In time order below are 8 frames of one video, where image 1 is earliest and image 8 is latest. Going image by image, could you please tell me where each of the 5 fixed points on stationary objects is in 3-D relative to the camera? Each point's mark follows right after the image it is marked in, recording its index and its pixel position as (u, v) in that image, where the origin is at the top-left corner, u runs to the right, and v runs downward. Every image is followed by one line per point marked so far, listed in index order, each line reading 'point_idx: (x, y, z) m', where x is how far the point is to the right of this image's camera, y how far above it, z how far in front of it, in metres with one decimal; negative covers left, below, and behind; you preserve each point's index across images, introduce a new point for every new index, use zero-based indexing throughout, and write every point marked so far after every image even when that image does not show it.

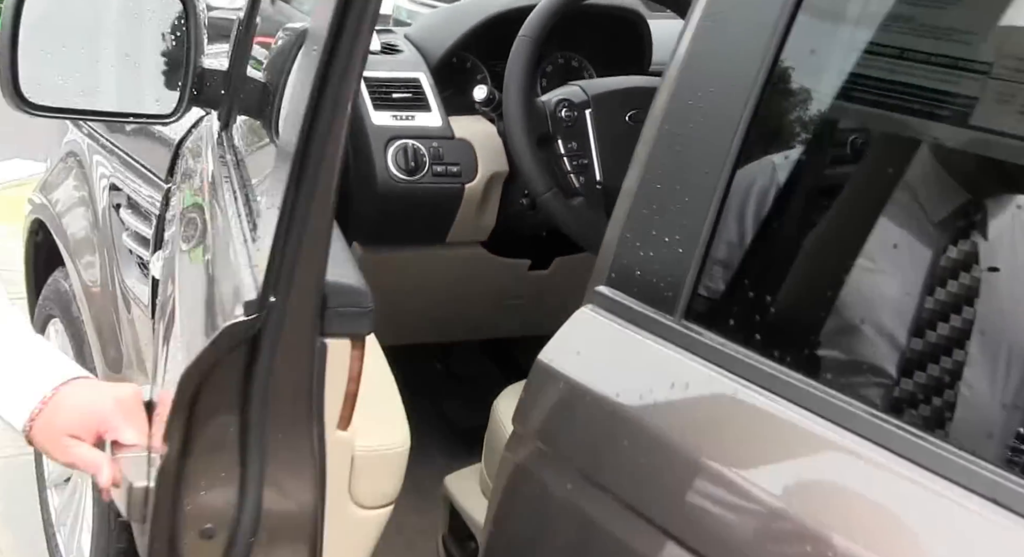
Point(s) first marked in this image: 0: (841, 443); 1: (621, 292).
0: (+0.3, -0.1, +0.9) m
1: (+0.1, 0.0, +1.1) m
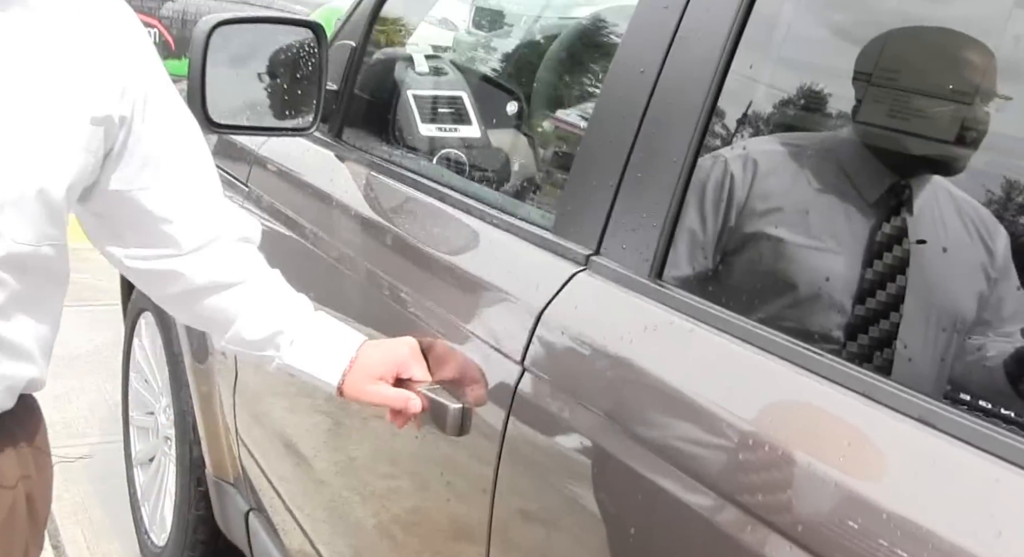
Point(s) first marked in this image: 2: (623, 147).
0: (+0.3, -0.1, +1.1) m
1: (+0.1, 0.0, +1.3) m
2: (+0.1, +0.2, +1.4) m
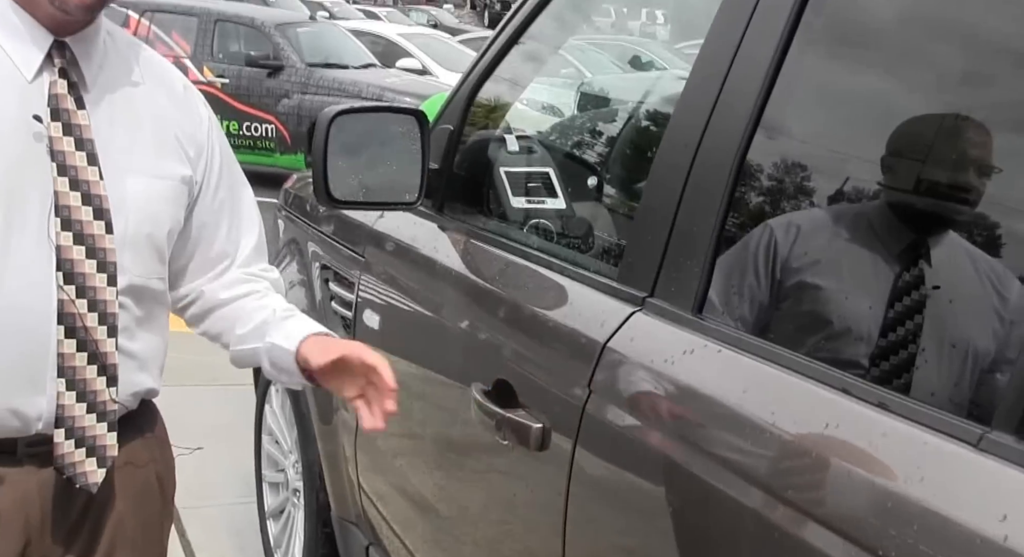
0: (+0.4, -0.1, +1.3) m
1: (+0.2, 0.0, +1.6) m
2: (+0.3, +0.1, +1.6) m
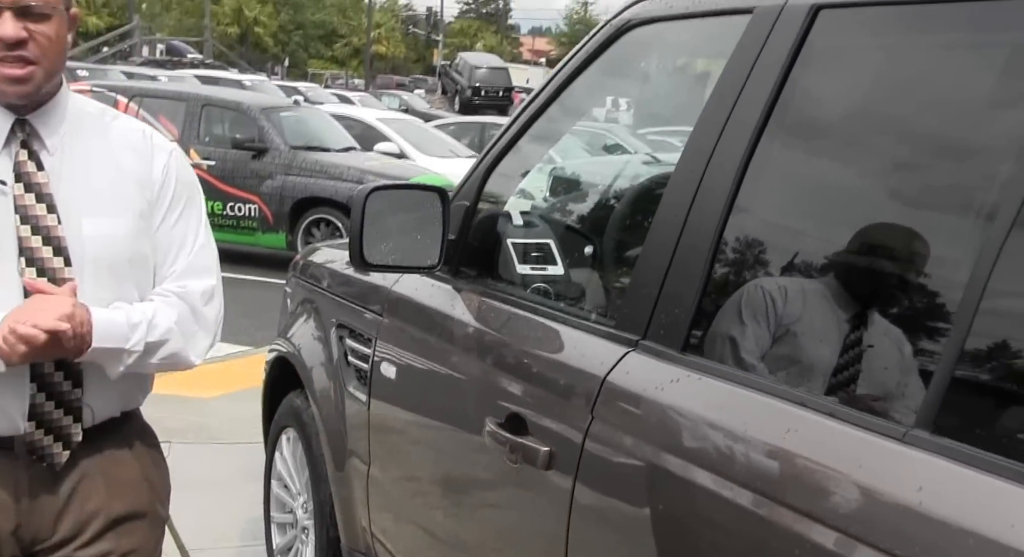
0: (+0.4, -0.2, +1.6) m
1: (+0.3, -0.1, +1.9) m
2: (+0.3, 0.0, +2.0) m
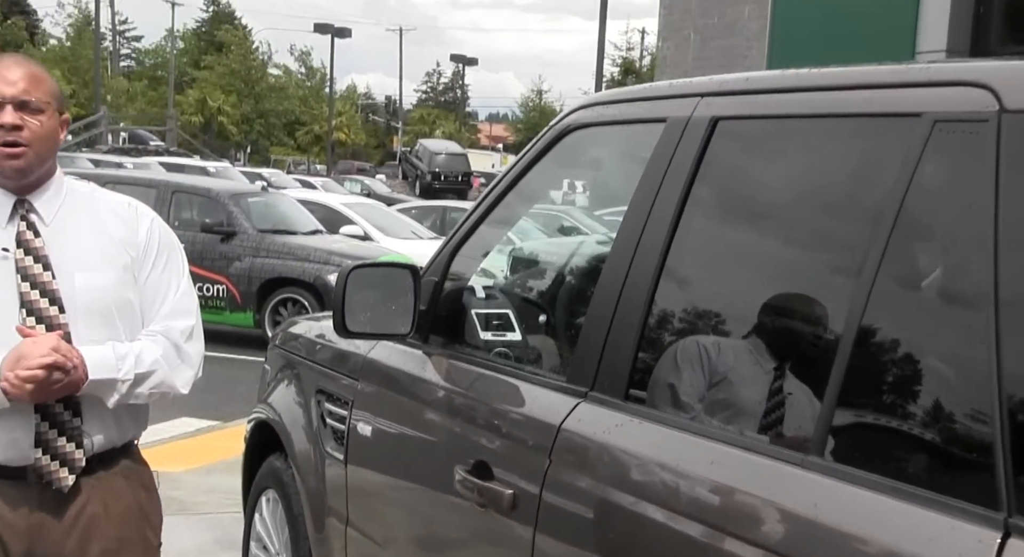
0: (+0.4, -0.3, +1.9) m
1: (+0.2, -0.2, +2.2) m
2: (+0.2, -0.1, +2.3) m
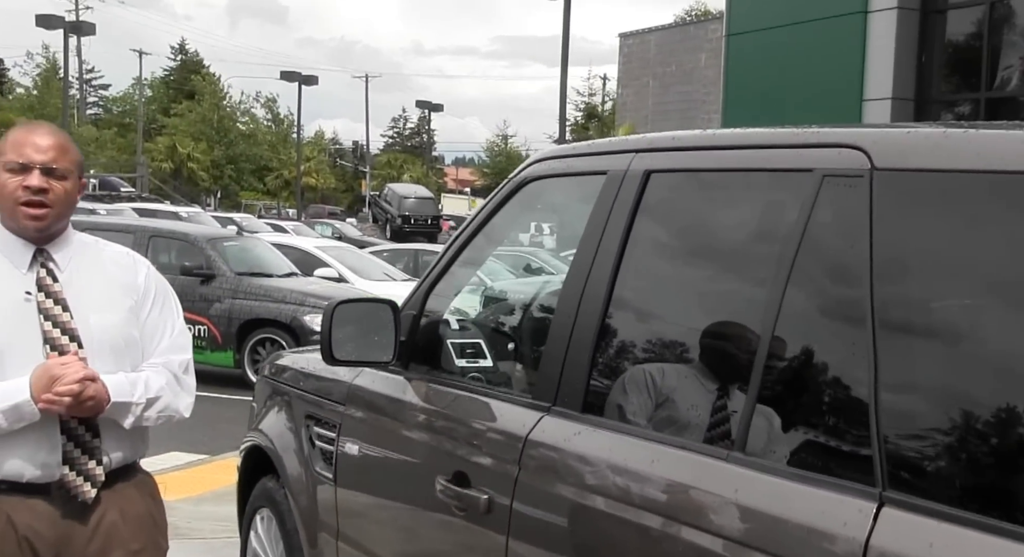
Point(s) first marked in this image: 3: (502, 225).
0: (+0.3, -0.4, +2.2) m
1: (+0.1, -0.3, +2.5) m
2: (+0.1, -0.2, +2.6) m
3: (0.0, +0.2, +3.0) m
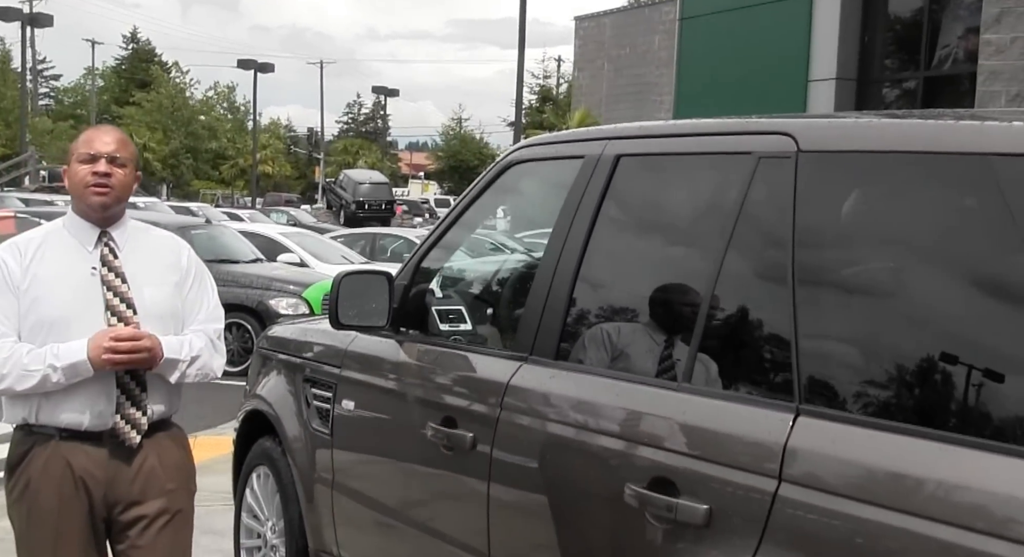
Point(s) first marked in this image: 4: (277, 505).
0: (+0.3, -0.3, +2.6) m
1: (+0.1, -0.2, +2.9) m
2: (+0.1, -0.1, +3.0) m
3: (-0.1, +0.3, +3.4) m
4: (-0.9, -0.9, +4.0) m
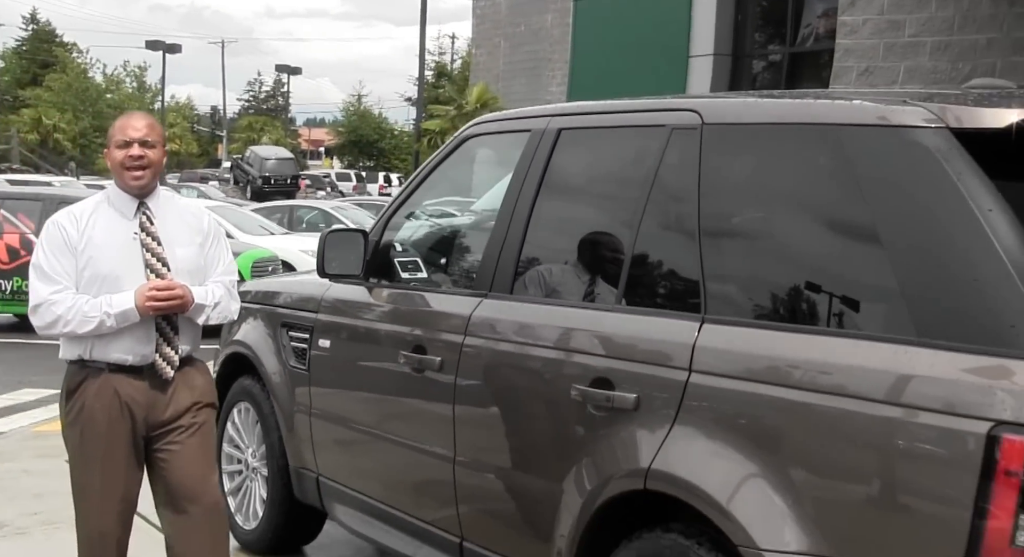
0: (+0.2, -0.1, +3.4) m
1: (-0.1, -0.1, +3.7) m
2: (-0.1, +0.1, +3.7) m
3: (-0.3, +0.4, +4.1) m
4: (-1.1, -0.7, +4.7) m
